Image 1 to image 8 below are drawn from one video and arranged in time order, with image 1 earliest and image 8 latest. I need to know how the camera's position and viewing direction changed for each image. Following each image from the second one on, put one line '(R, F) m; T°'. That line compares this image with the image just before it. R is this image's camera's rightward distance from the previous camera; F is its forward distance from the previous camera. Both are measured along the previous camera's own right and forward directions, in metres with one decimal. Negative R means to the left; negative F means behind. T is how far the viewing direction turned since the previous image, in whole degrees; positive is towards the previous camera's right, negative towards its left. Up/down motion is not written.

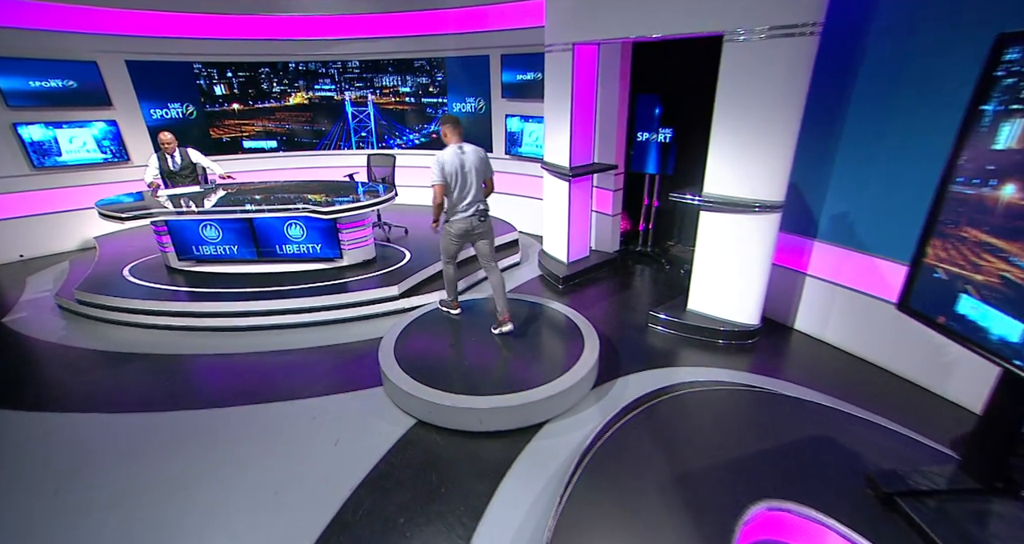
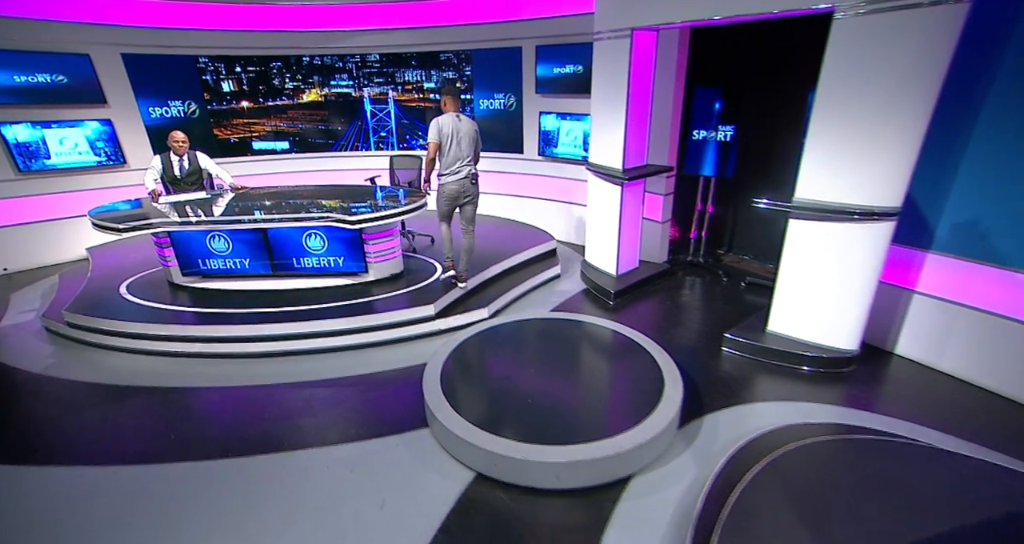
(-0.4, +0.5) m; 0°
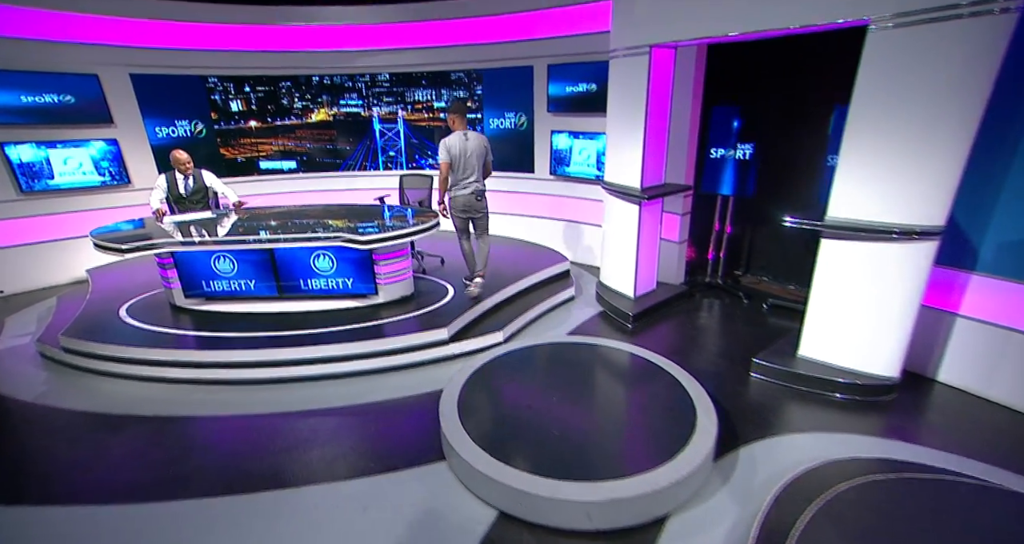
(-0.1, +0.1) m; 0°
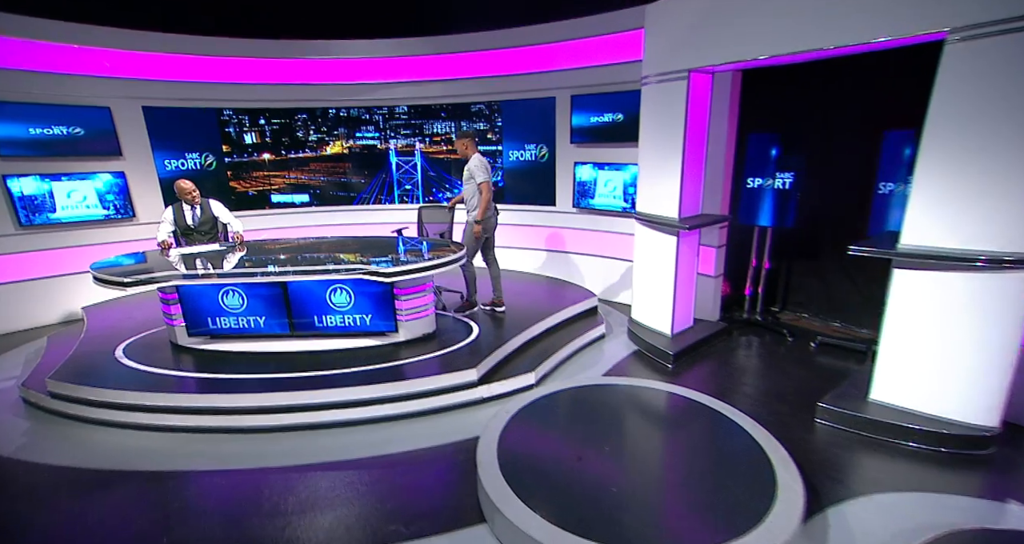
(-0.2, +0.3) m; 0°
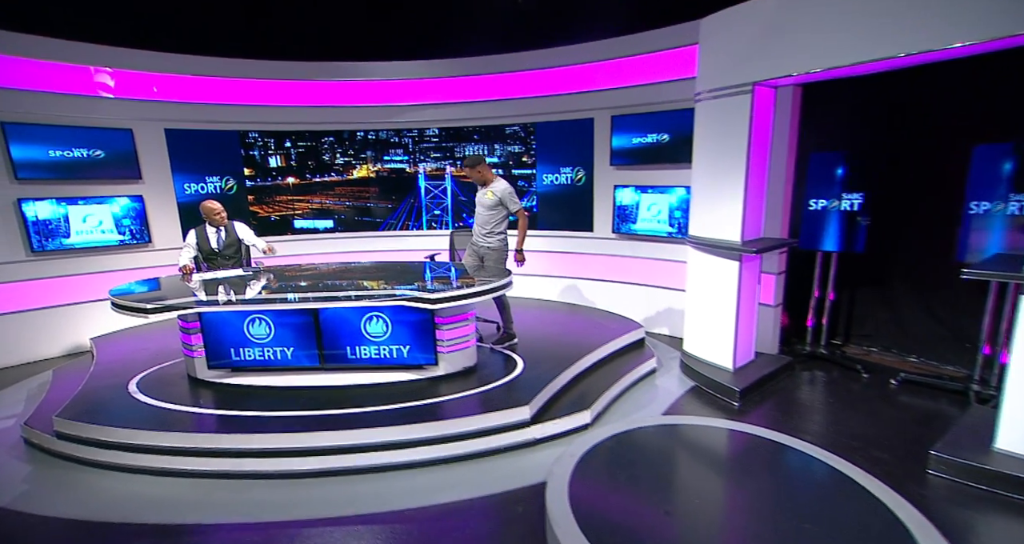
(-0.3, +0.3) m; -1°
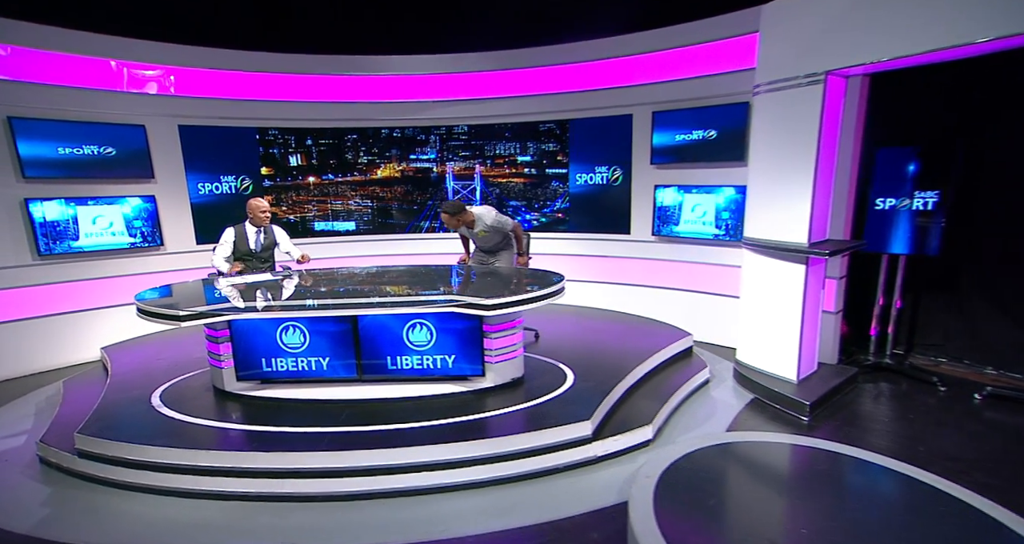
(-0.3, +0.3) m; 0°
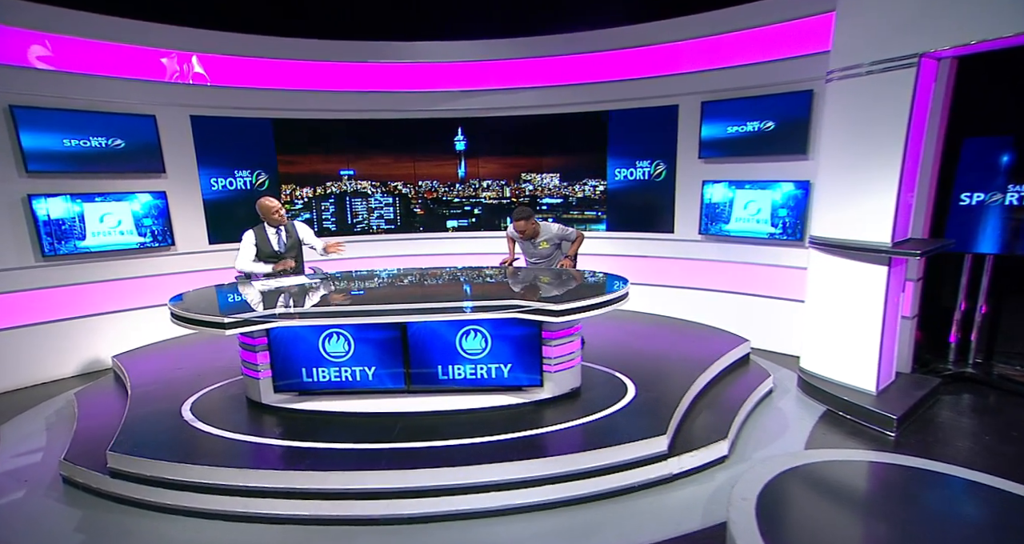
(-0.4, +0.3) m; 0°
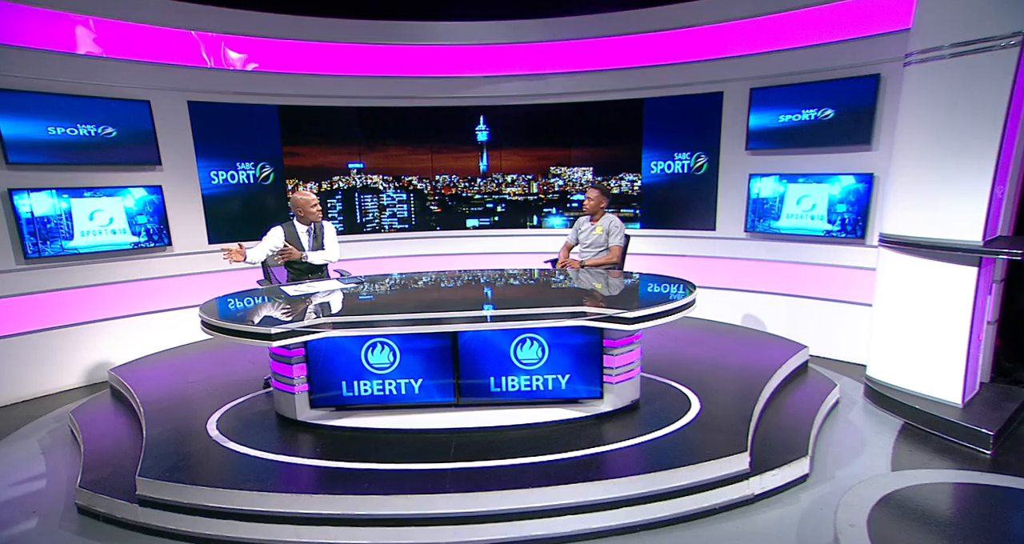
(-0.4, +0.4) m; +1°
